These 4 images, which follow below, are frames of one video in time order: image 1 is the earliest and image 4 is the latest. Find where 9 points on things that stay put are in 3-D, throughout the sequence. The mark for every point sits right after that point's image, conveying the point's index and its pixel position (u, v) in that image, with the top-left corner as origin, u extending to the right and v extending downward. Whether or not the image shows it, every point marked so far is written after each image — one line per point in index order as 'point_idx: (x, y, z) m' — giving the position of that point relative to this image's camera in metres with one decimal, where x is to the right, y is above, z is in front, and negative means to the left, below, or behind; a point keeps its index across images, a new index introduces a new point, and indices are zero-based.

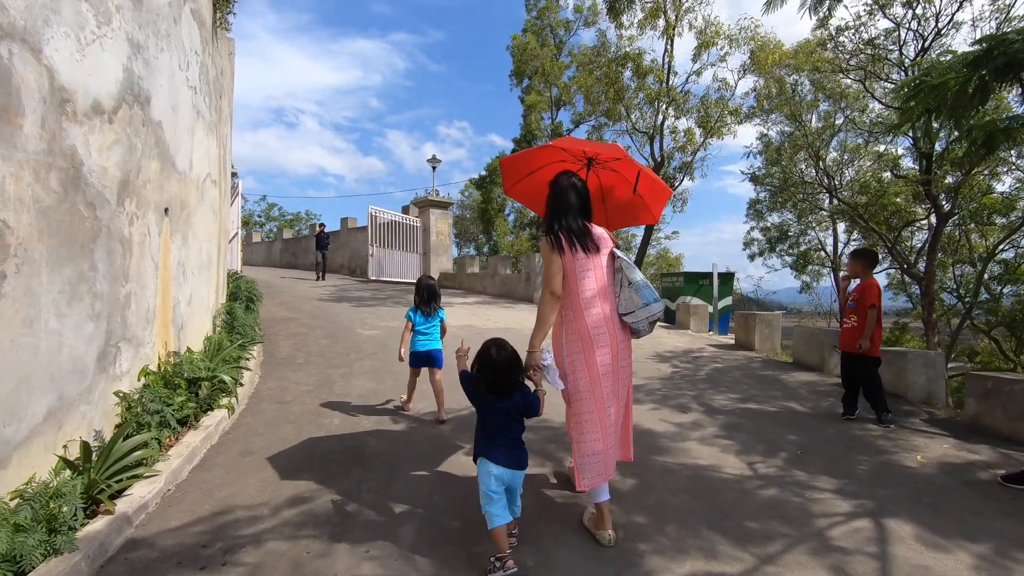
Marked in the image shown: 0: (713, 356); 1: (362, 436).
0: (+2.7, -0.9, +8.4) m
1: (-1.2, -1.2, +4.8) m
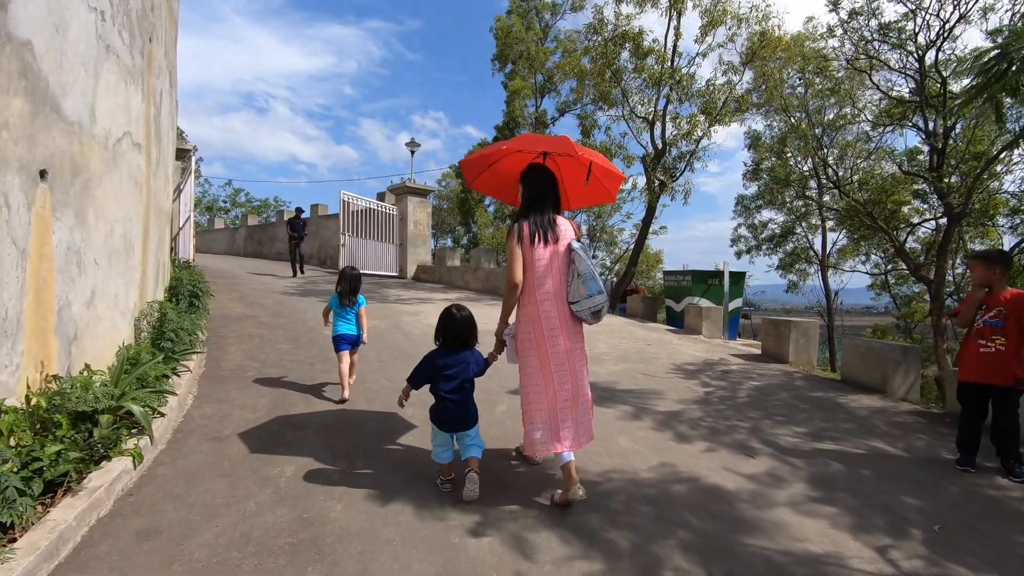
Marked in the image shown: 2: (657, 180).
0: (+2.7, -0.9, +7.1) m
1: (-1.1, -1.2, +3.5) m
2: (+3.4, +2.6, +14.7) m
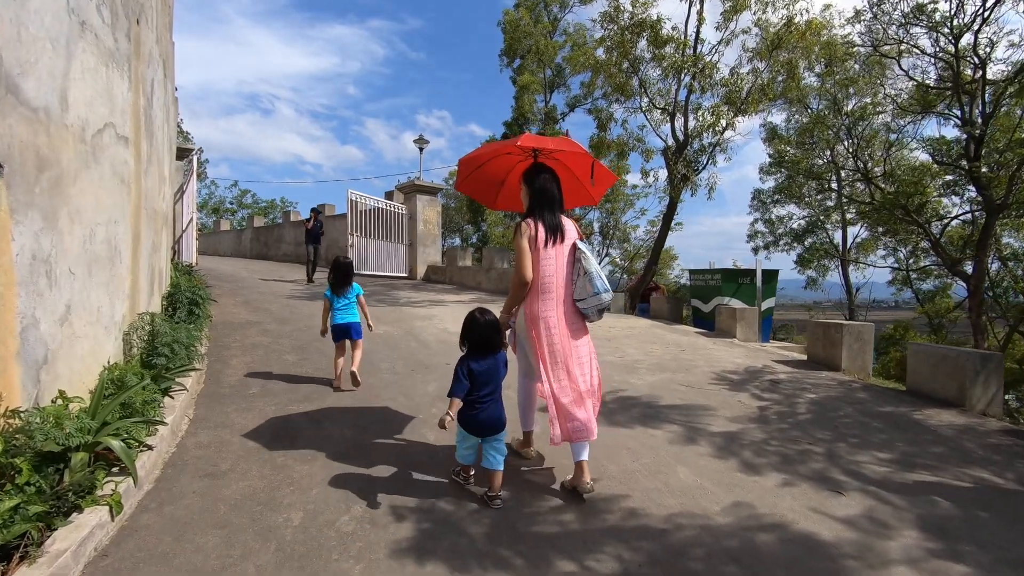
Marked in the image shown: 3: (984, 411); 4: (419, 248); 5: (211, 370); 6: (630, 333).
0: (+3.0, -1.0, +6.5) m
1: (-0.8, -1.2, +2.9) m
2: (+3.8, +2.6, +14.0) m
3: (+4.1, -1.1, +5.3) m
4: (-2.4, +1.0, +16.2) m
5: (-3.0, -0.8, +6.1) m
6: (+1.8, -0.7, +9.4) m
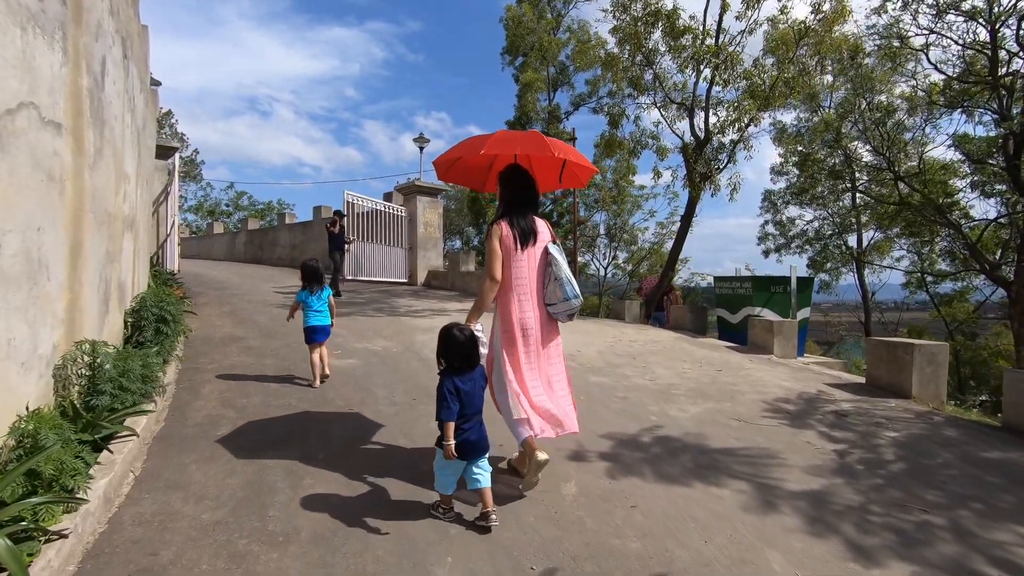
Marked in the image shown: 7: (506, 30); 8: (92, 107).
0: (+3.2, -1.1, +5.5) m
1: (-0.6, -1.4, +1.9) m
2: (+3.9, +2.4, +13.0) m
3: (+4.2, -1.2, +4.4) m
4: (-2.3, +0.9, +15.2) m
5: (-2.8, -1.0, +5.2) m
6: (+2.0, -0.8, +8.4) m
7: (-0.1, +7.7, +18.2) m
8: (-3.1, +1.4, +4.6) m
